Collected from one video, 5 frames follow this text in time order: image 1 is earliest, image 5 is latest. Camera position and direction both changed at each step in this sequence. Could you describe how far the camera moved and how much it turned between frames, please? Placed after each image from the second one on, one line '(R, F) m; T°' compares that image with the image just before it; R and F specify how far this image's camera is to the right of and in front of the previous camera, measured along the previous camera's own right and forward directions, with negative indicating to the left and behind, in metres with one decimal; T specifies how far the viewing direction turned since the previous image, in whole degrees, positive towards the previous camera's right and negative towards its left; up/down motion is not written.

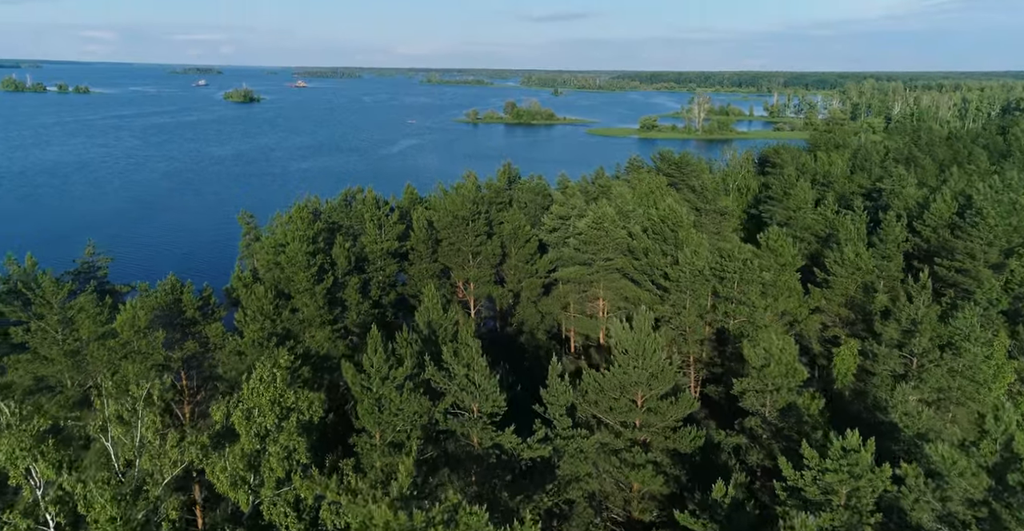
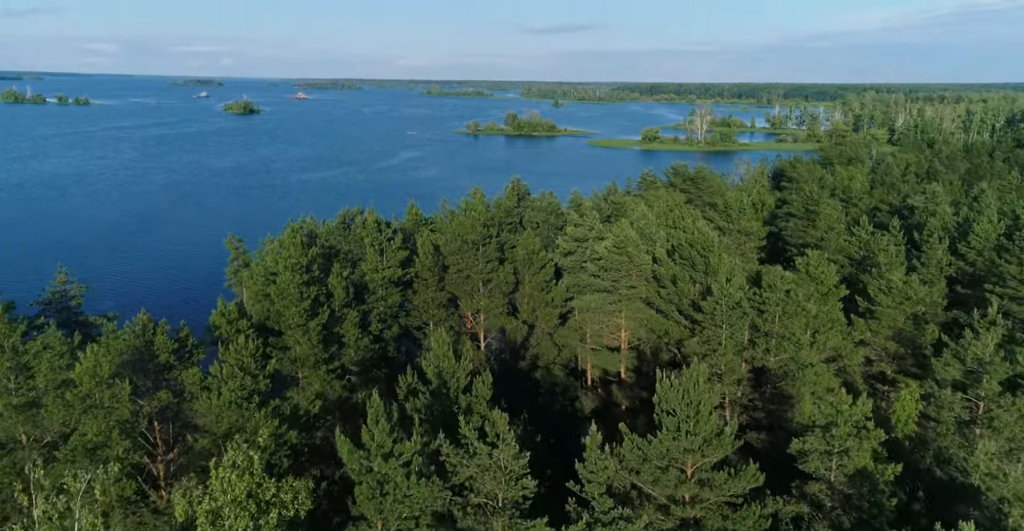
(-0.5, +2.3) m; 0°
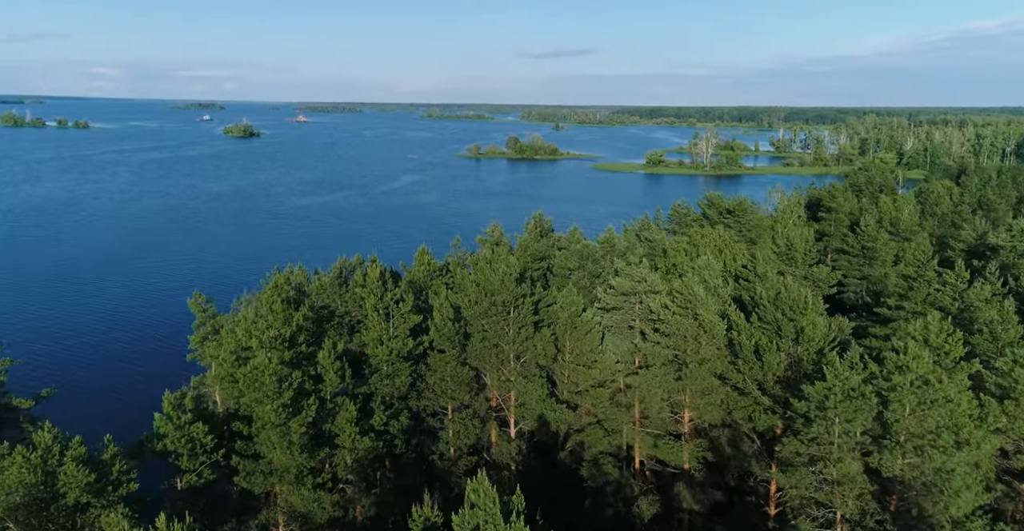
(-1.0, +4.8) m; 0°
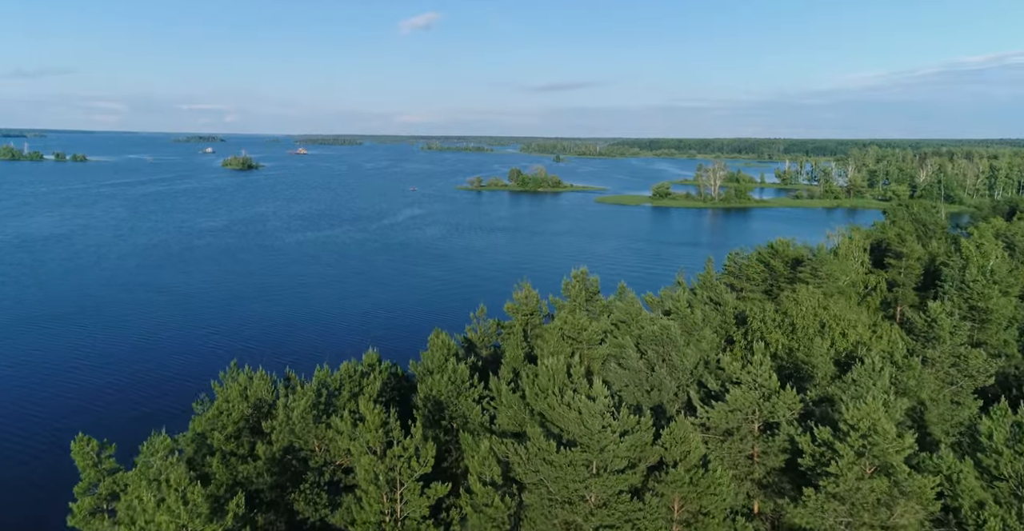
(-1.3, +7.0) m; 0°
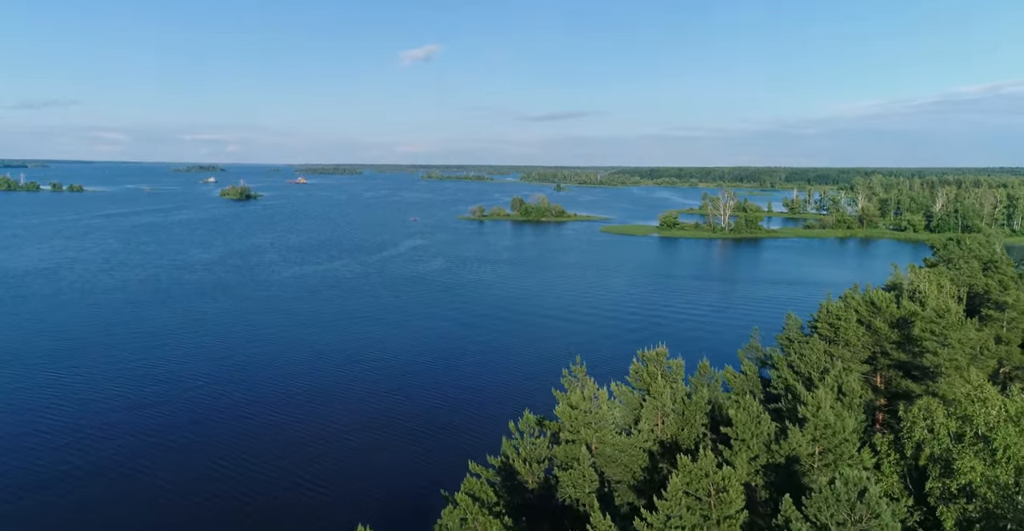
(-1.3, +7.4) m; 0°
